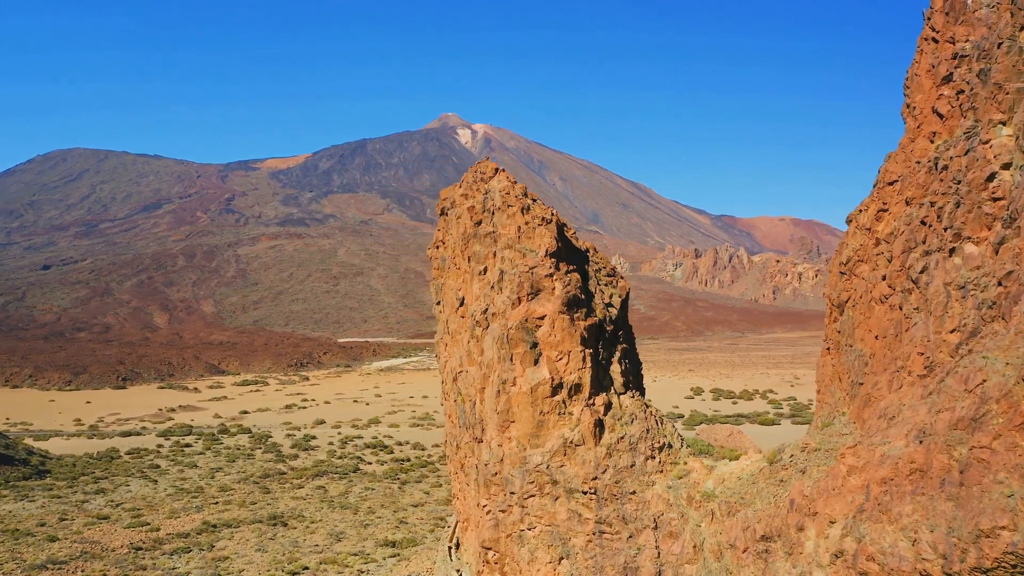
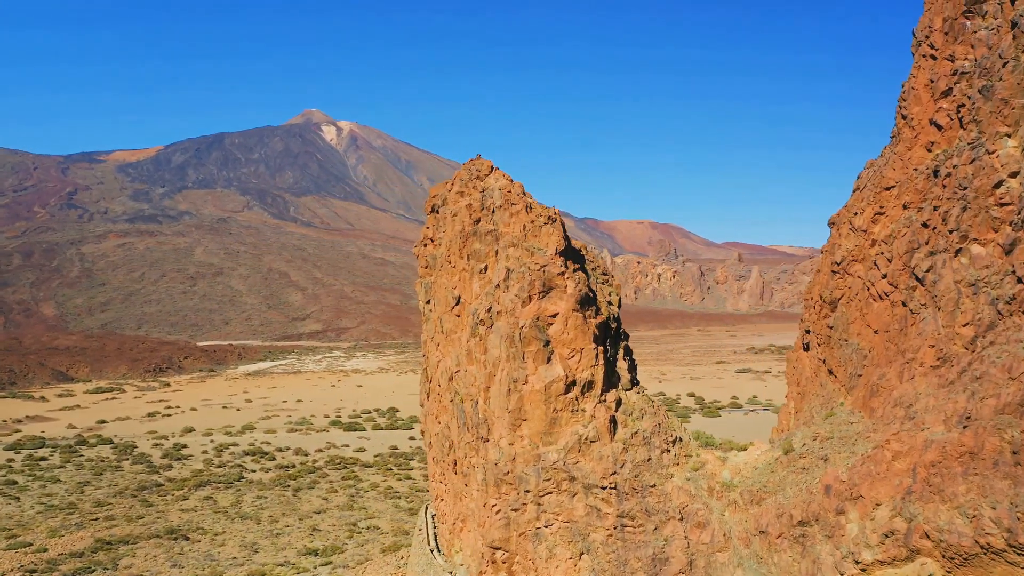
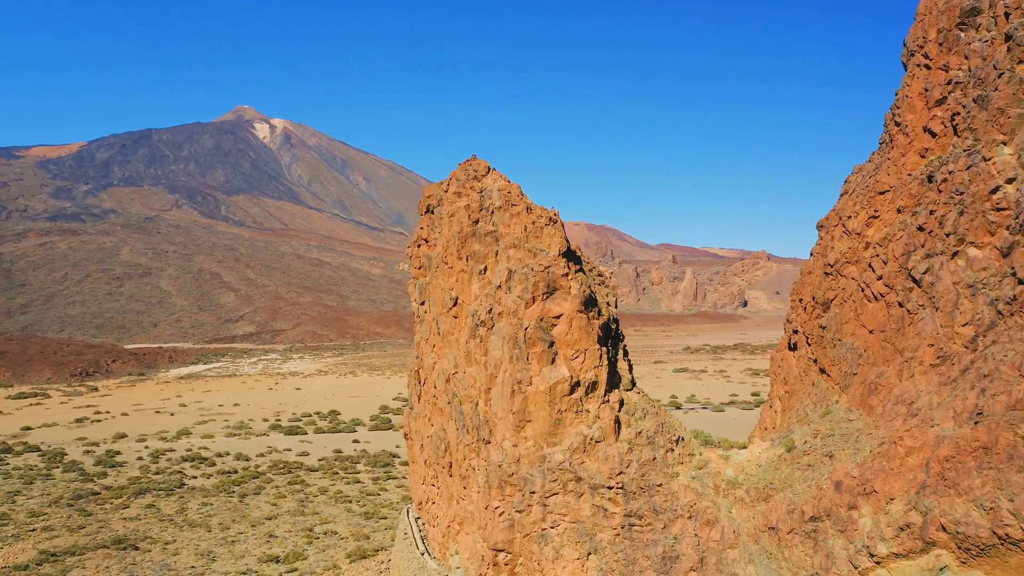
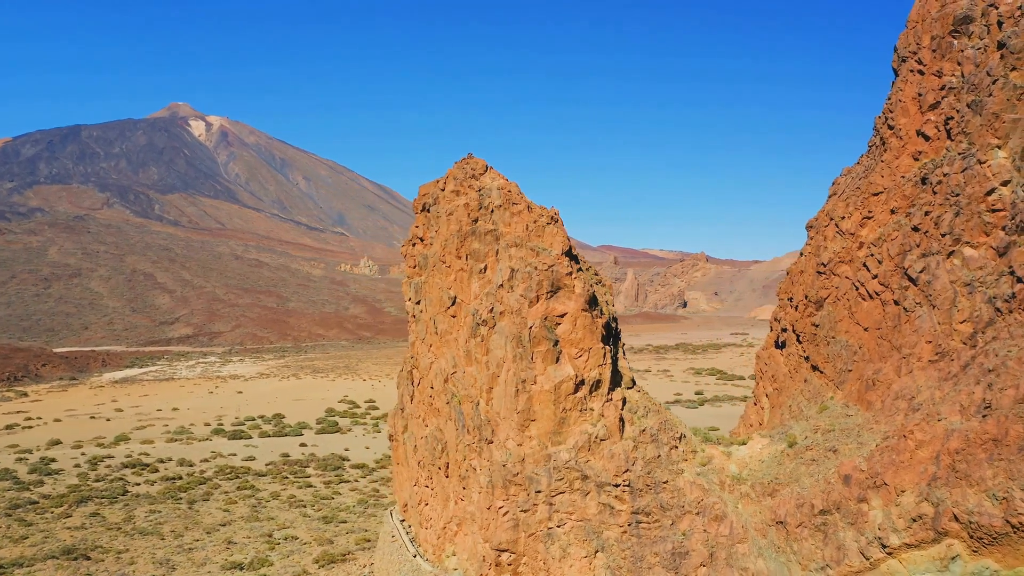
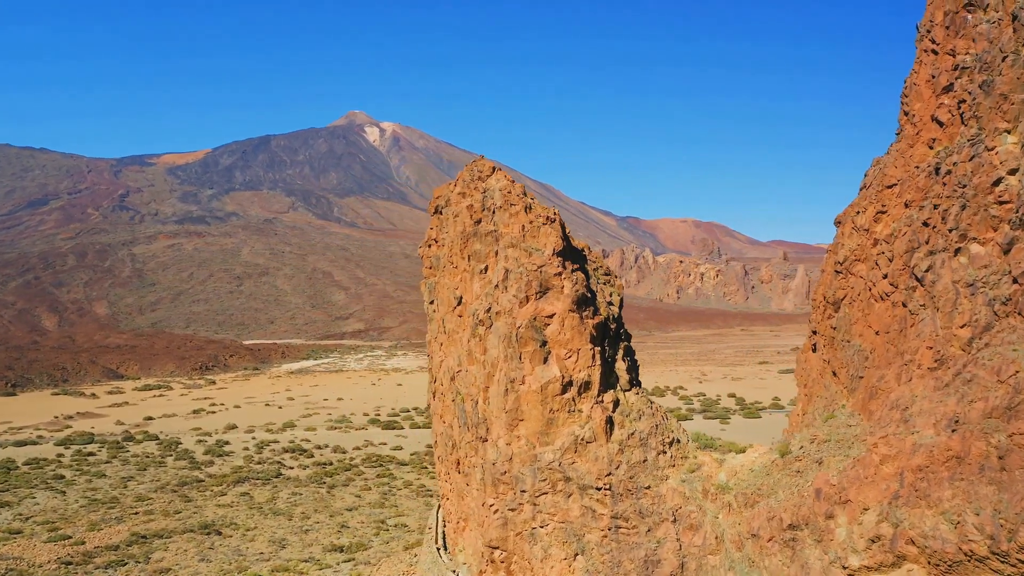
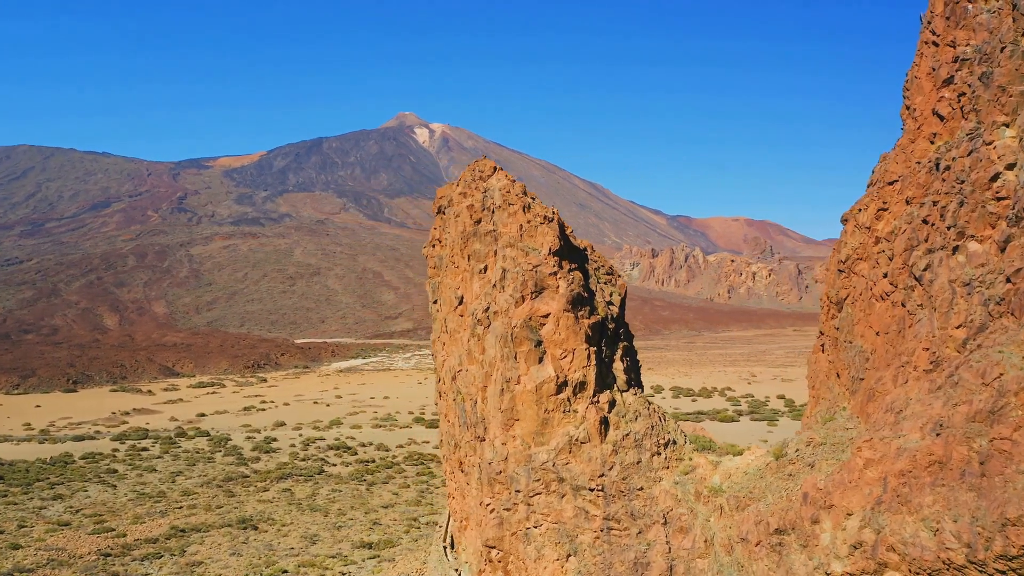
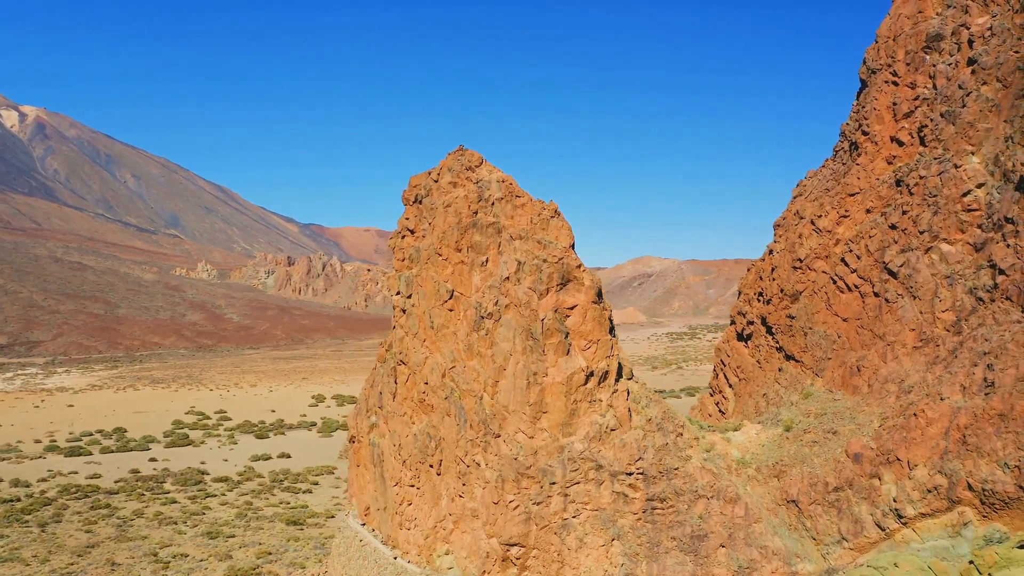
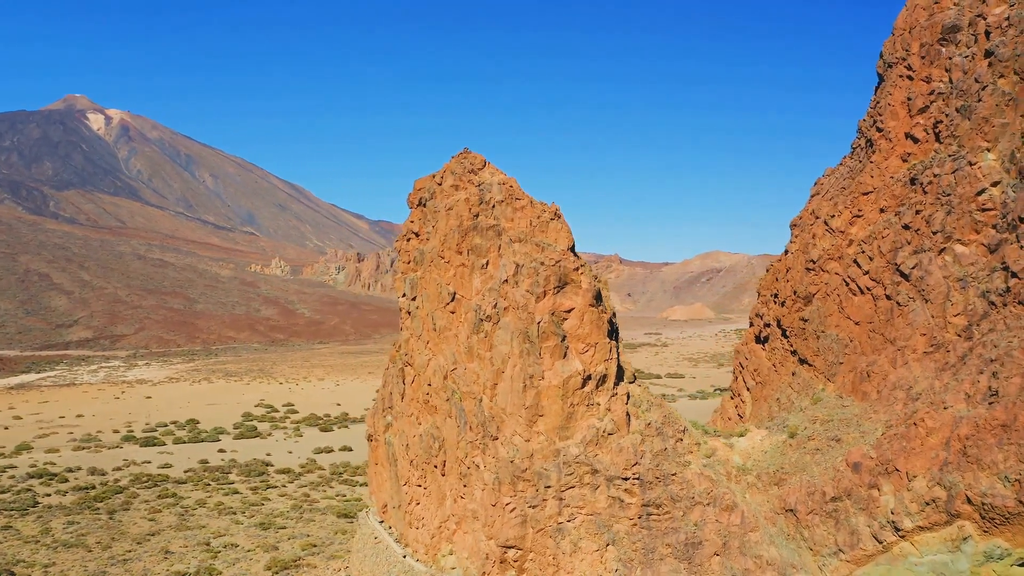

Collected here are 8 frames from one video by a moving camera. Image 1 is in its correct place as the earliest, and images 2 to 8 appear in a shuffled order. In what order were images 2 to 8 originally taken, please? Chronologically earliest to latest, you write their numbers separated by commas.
6, 5, 2, 3, 4, 8, 7
